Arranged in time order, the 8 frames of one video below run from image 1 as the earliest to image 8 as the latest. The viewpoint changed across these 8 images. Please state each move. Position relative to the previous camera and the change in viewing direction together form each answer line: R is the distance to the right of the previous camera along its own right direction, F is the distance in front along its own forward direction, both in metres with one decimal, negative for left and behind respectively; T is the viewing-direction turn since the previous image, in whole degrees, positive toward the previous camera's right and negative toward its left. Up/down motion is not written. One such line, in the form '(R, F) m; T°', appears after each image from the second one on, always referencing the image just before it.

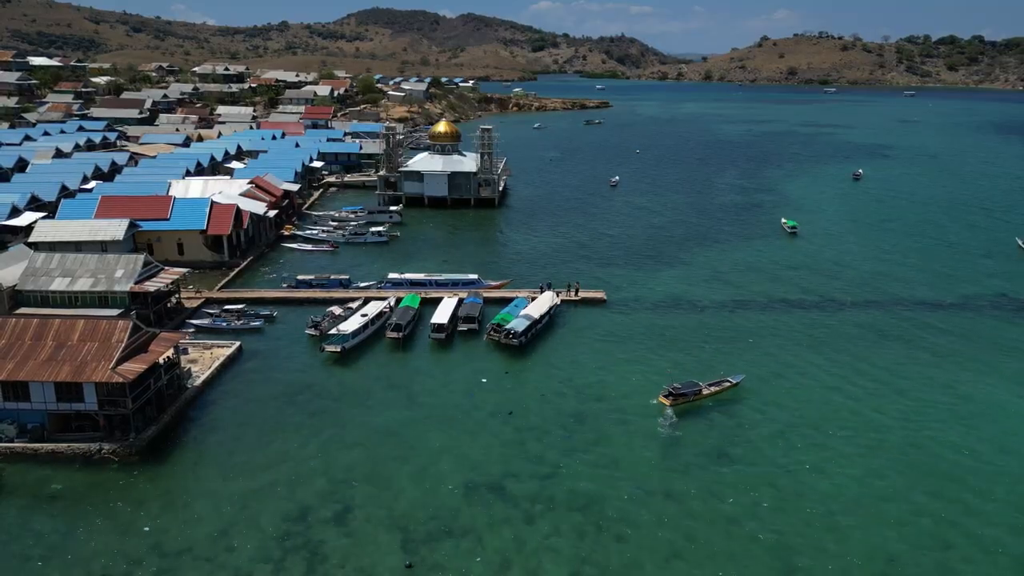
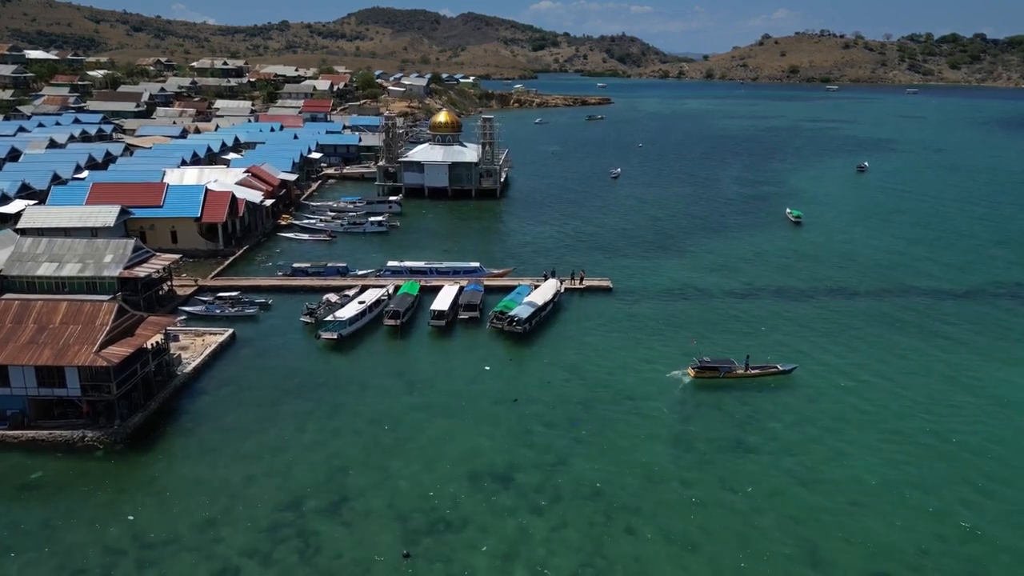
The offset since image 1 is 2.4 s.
(-0.1, +1.4) m; 0°
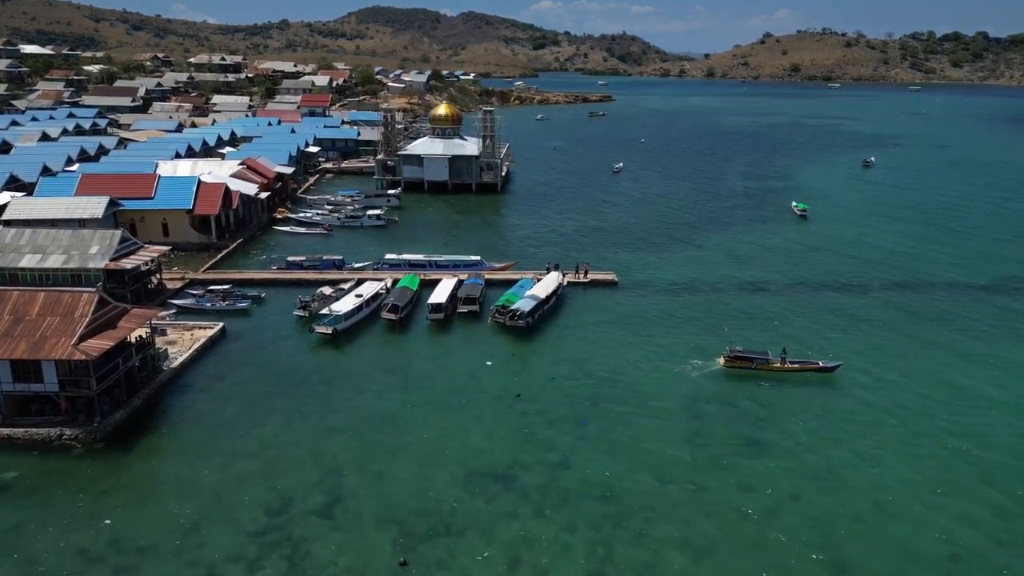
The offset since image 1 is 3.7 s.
(-0.1, +1.5) m; 0°
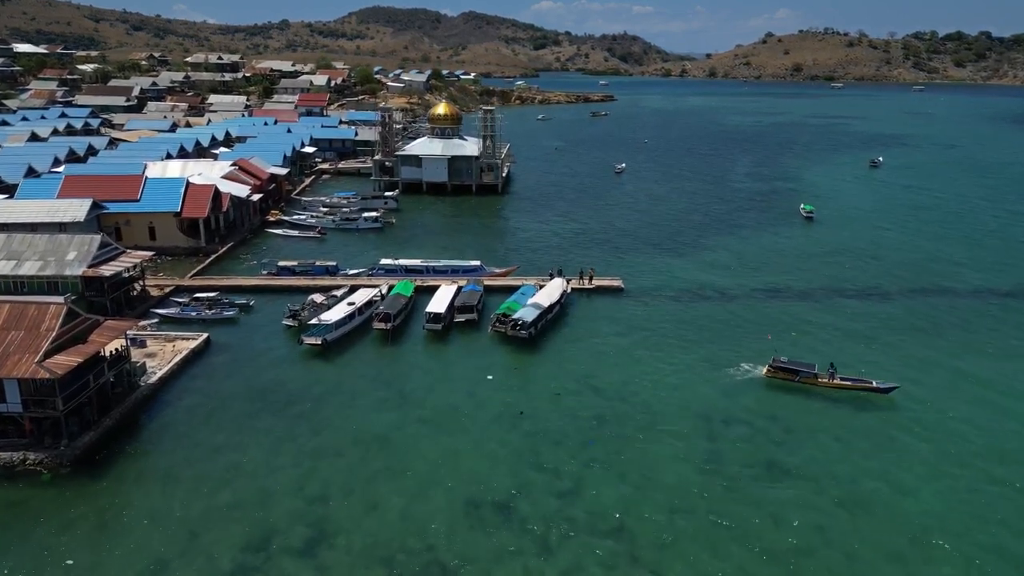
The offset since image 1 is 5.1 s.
(0.0, +2.0) m; 0°
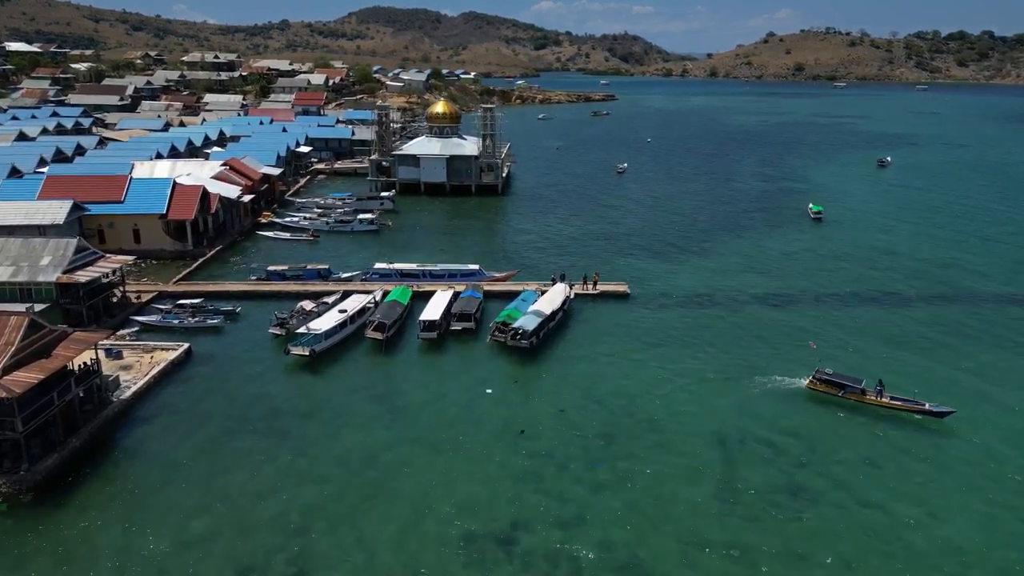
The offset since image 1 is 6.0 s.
(0.0, +2.0) m; 0°
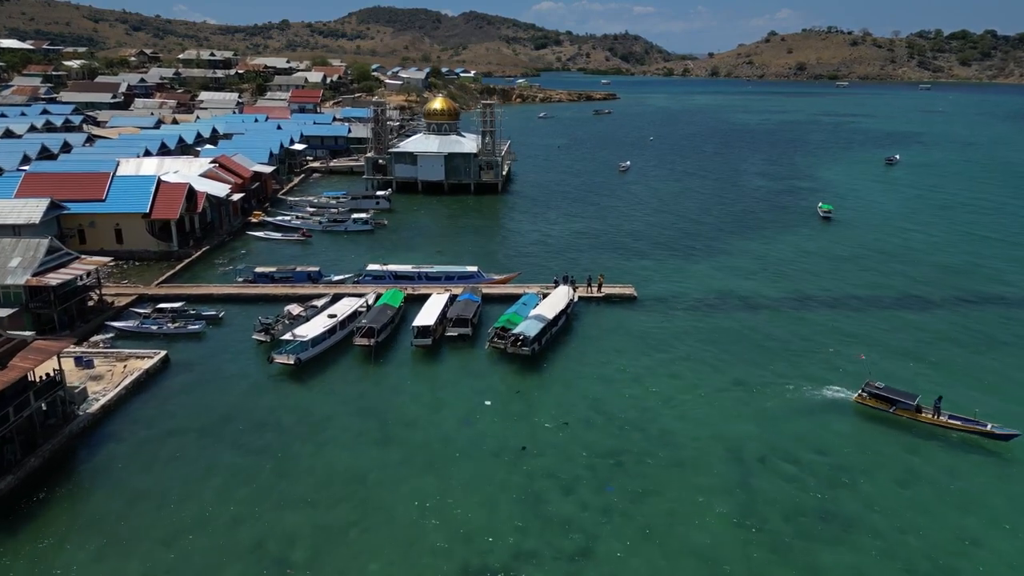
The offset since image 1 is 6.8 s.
(0.0, +2.1) m; 0°
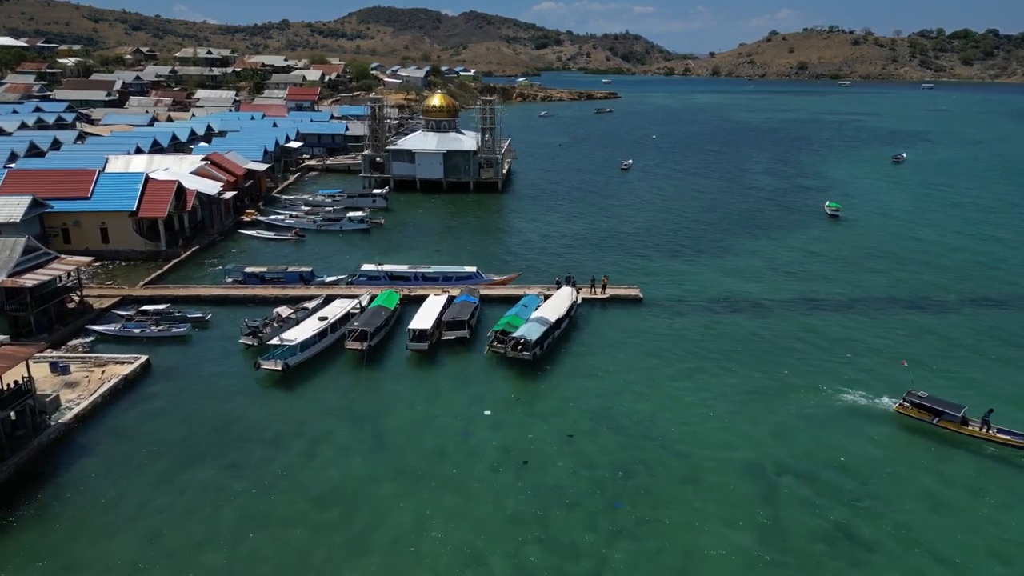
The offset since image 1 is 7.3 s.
(0.0, +1.6) m; 0°
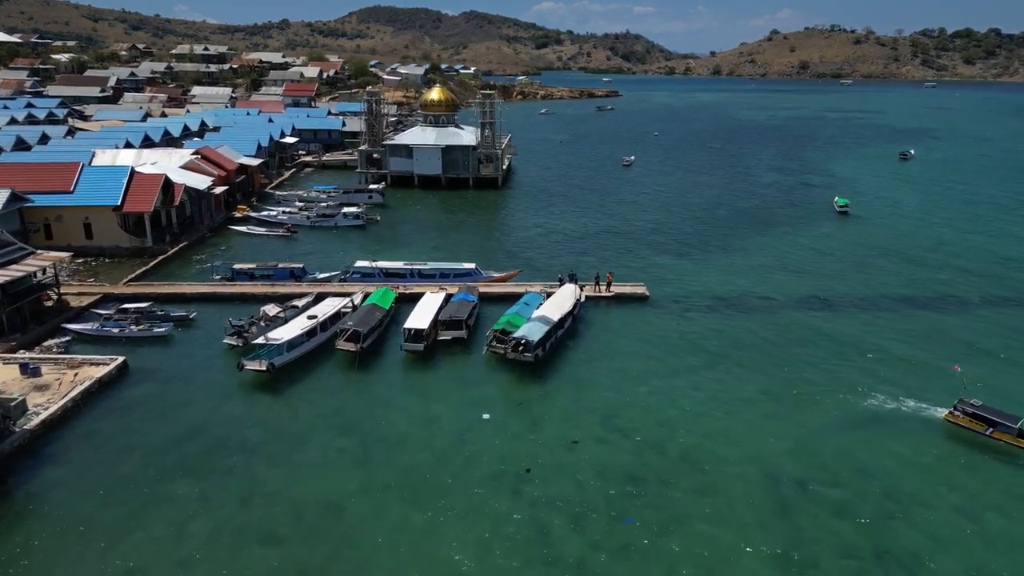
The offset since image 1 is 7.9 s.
(0.0, +1.7) m; 0°
